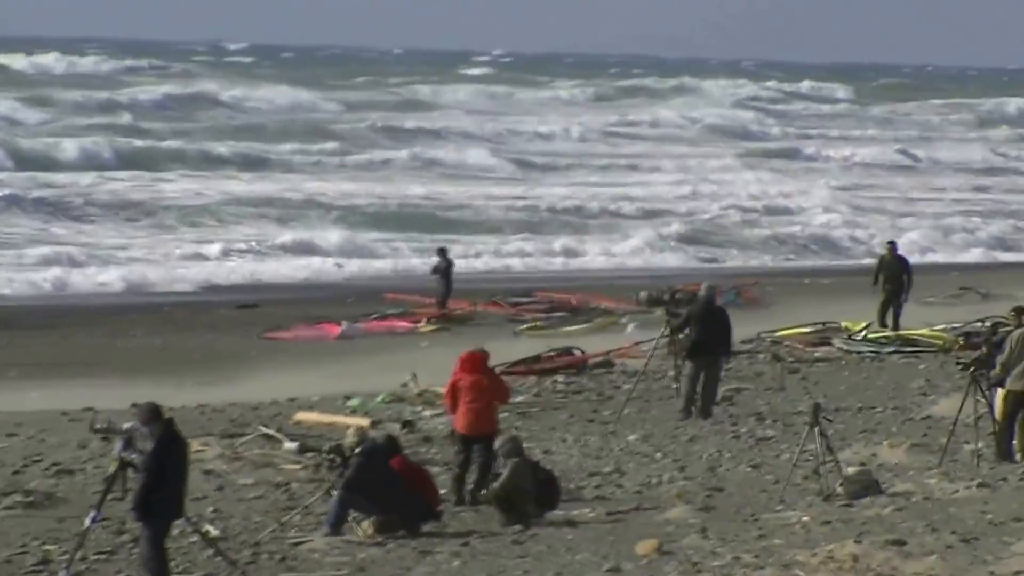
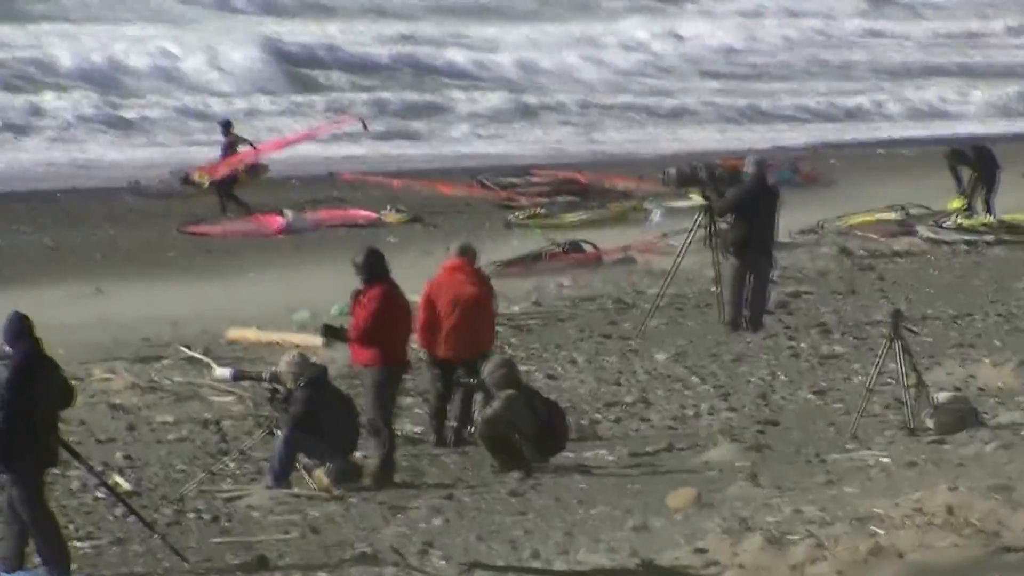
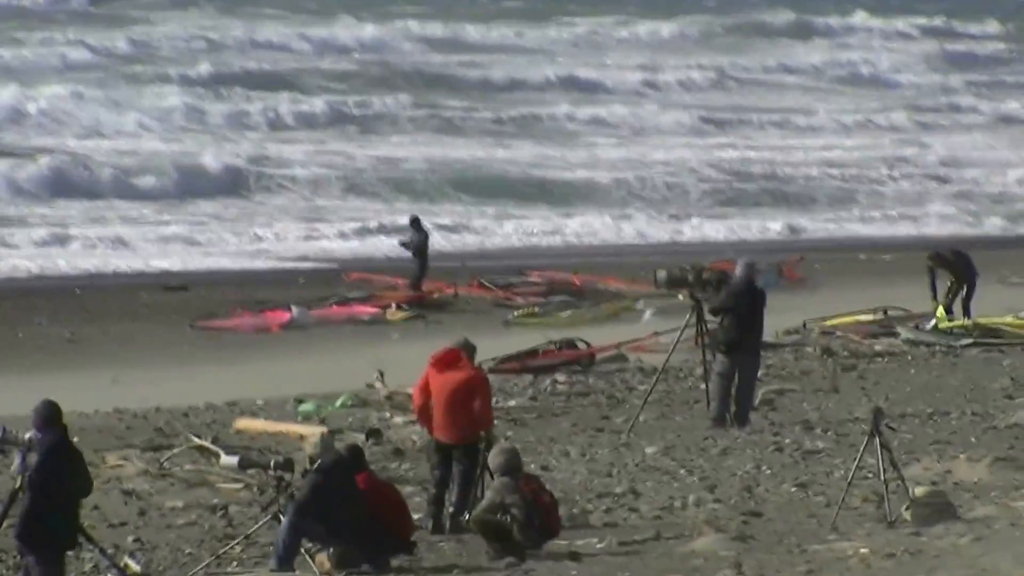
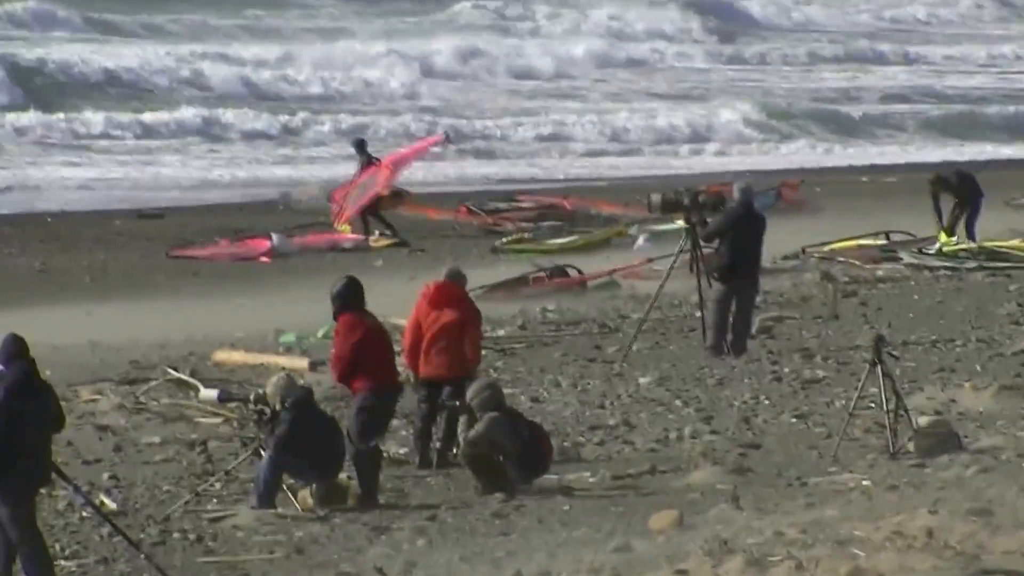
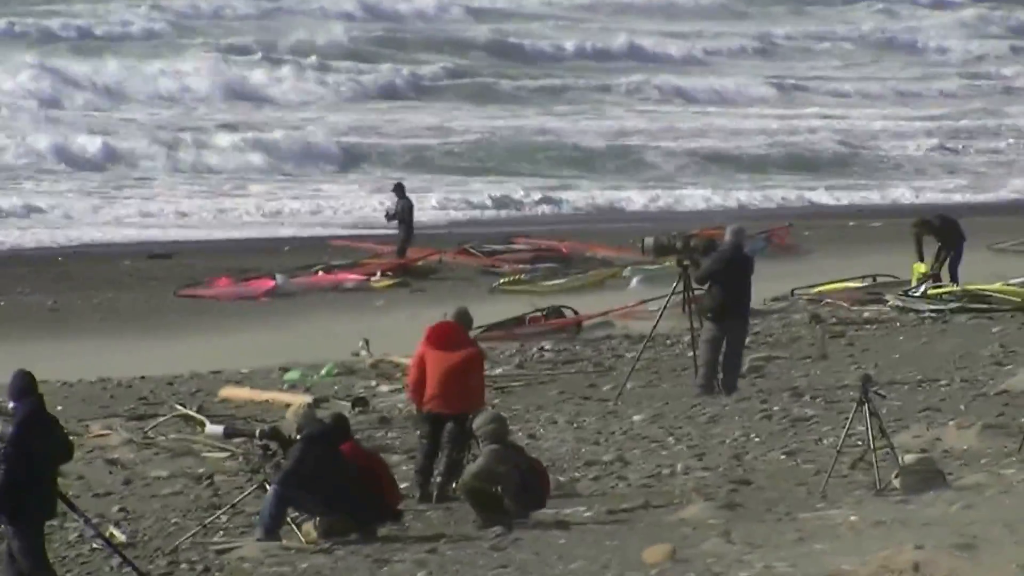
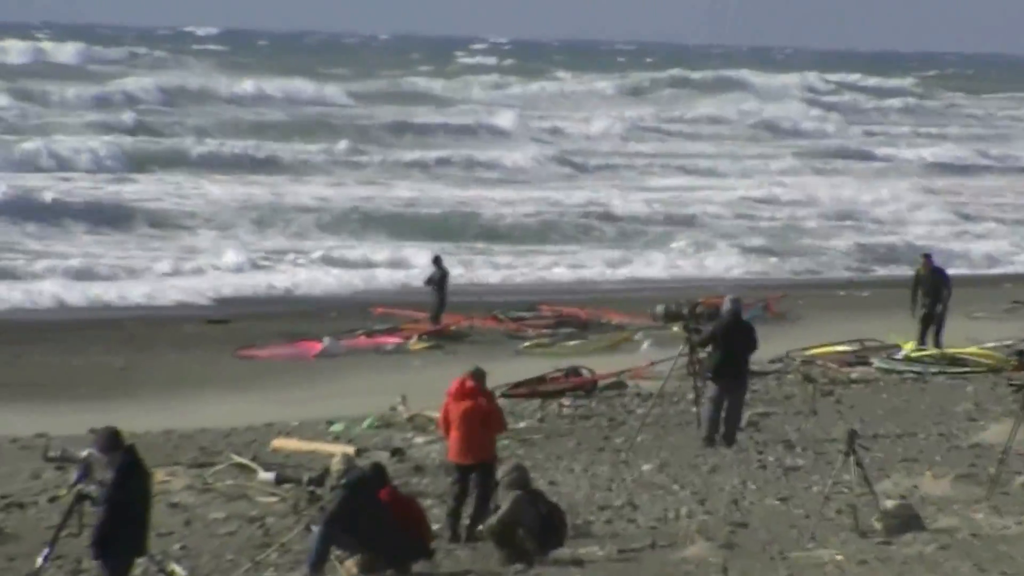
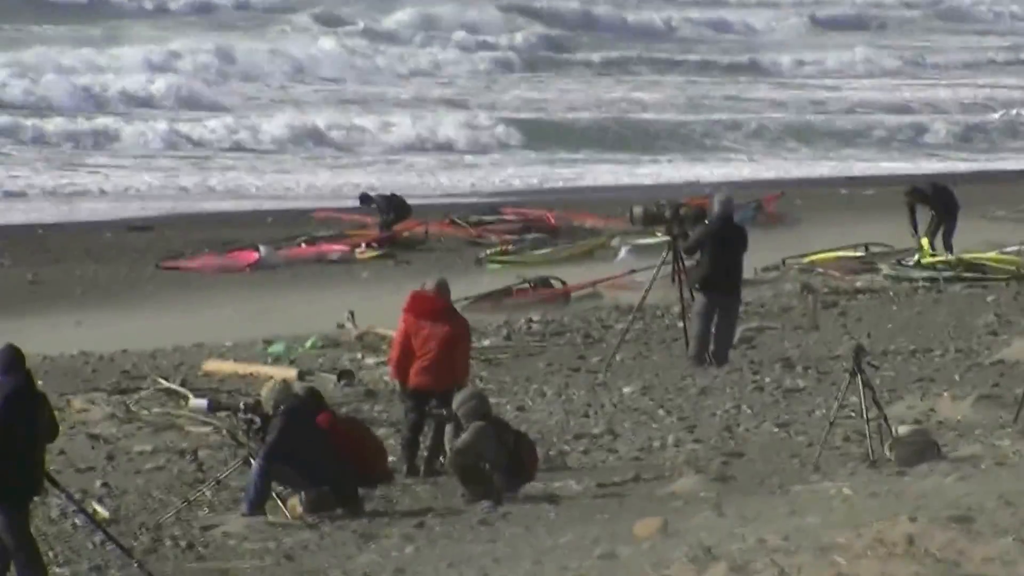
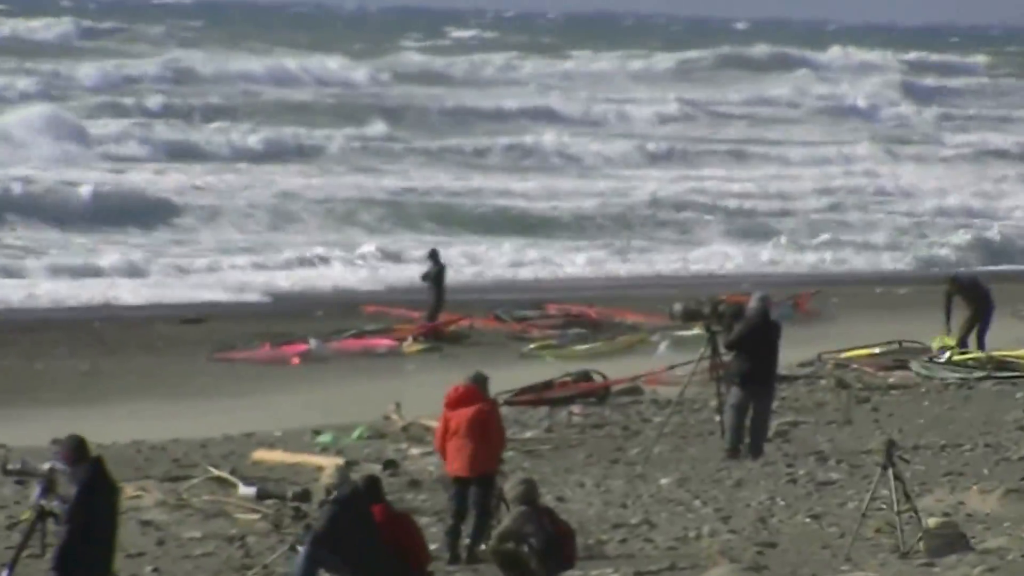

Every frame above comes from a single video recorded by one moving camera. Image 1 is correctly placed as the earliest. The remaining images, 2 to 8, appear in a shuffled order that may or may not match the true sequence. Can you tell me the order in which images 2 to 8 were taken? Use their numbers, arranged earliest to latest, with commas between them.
6, 8, 3, 5, 7, 4, 2
